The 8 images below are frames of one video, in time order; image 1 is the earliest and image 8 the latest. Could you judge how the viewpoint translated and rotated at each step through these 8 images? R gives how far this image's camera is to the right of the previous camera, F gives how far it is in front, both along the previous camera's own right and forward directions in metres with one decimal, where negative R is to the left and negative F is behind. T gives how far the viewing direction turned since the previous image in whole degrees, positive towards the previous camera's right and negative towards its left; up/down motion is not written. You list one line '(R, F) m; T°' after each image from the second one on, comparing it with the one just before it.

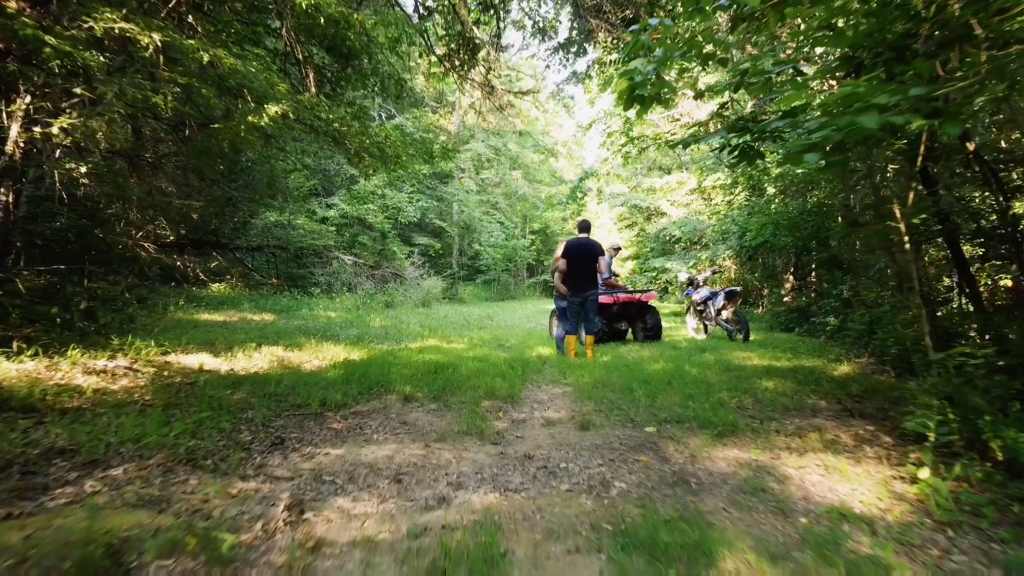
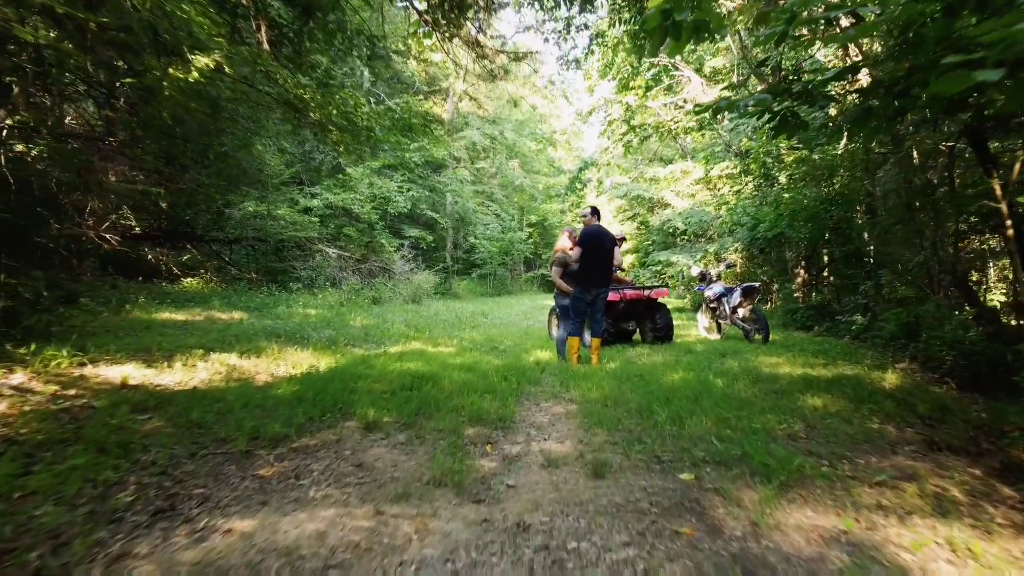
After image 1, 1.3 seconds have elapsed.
(0.0, +0.8) m; 0°
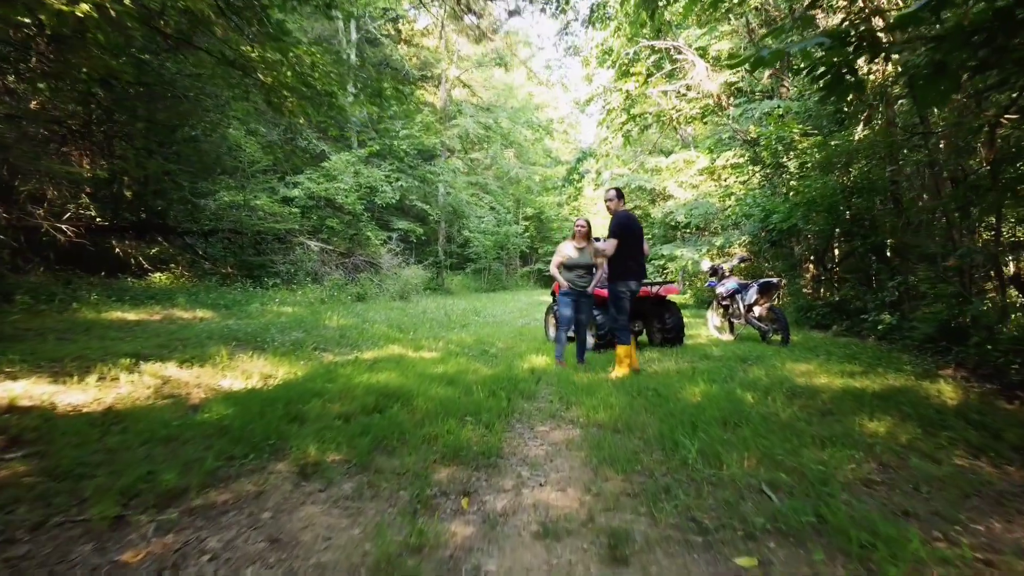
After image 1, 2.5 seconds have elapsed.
(0.0, +0.7) m; 0°
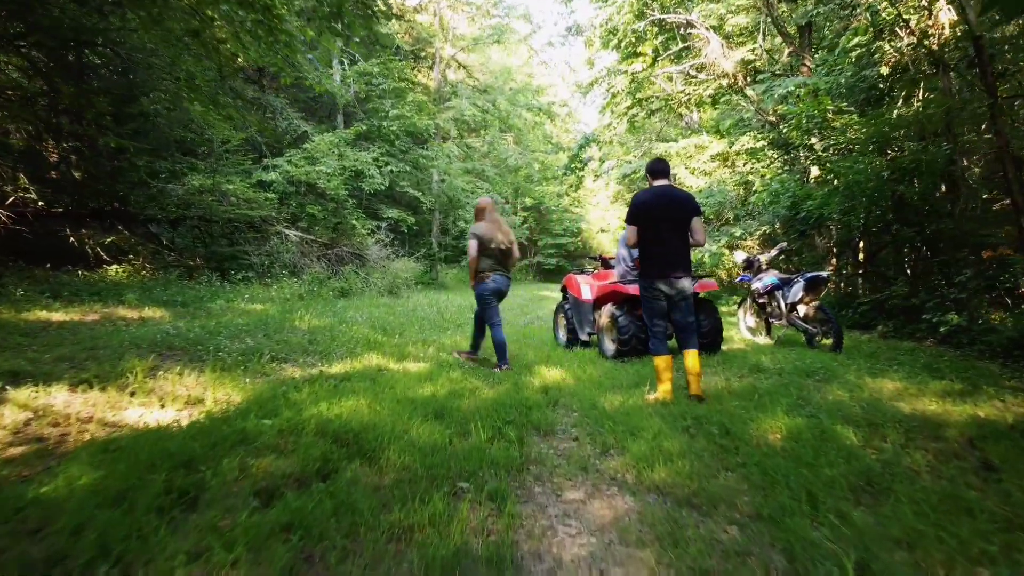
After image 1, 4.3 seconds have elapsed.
(-0.1, +1.0) m; 0°
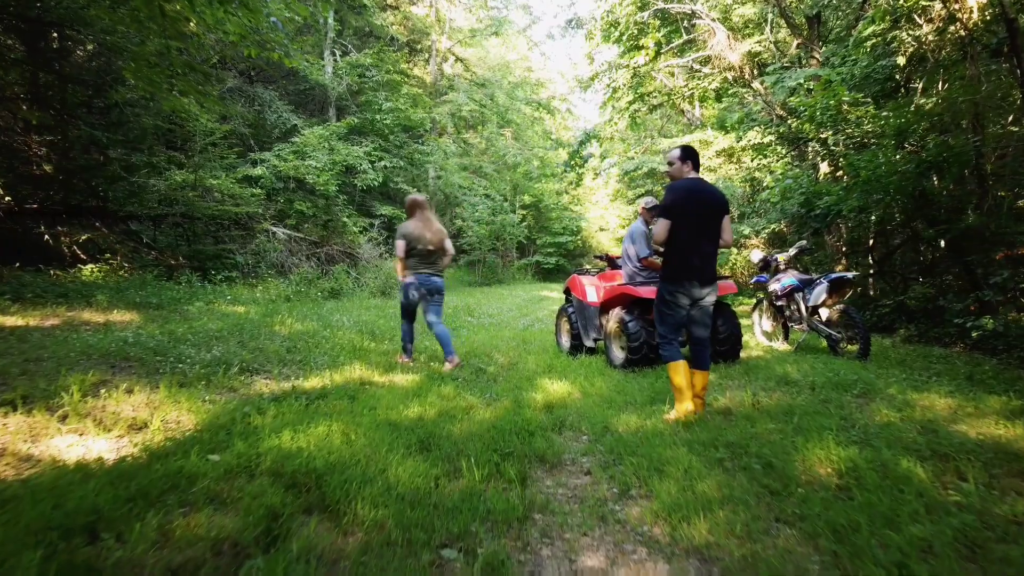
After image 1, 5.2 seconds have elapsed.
(0.0, +0.4) m; 0°
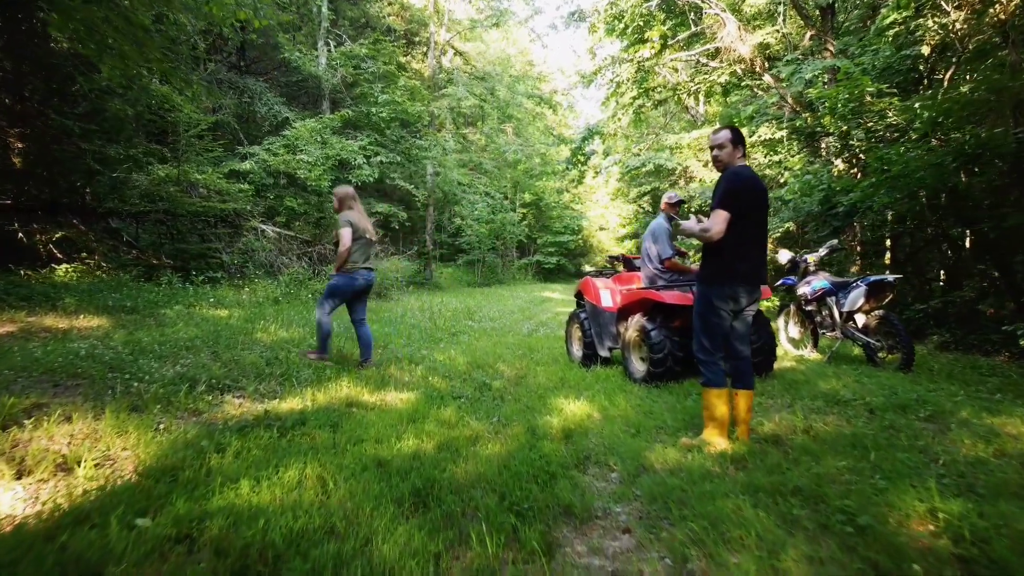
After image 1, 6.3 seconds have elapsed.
(-0.1, +0.5) m; 0°
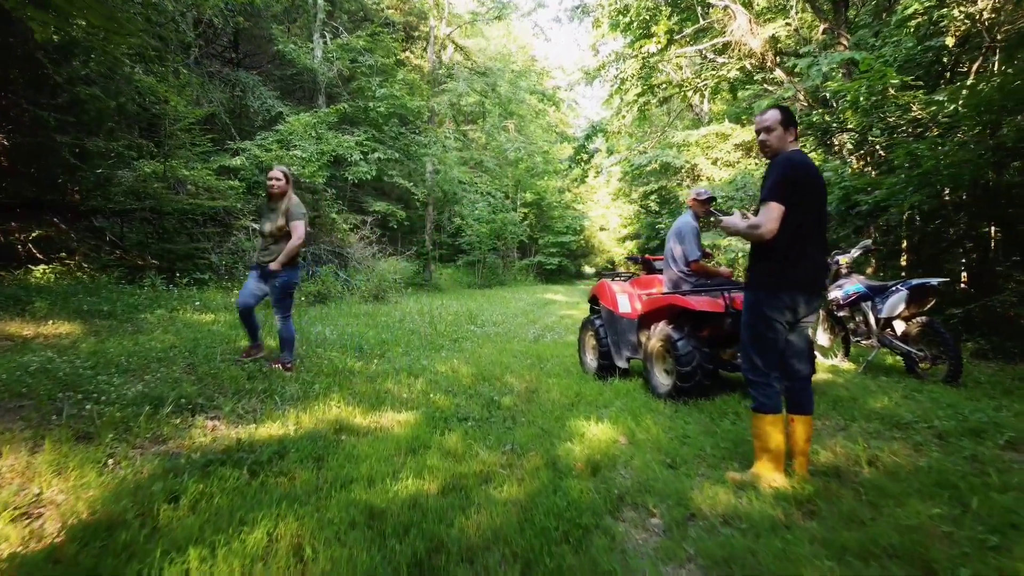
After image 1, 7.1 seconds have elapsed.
(-0.1, +0.4) m; 0°
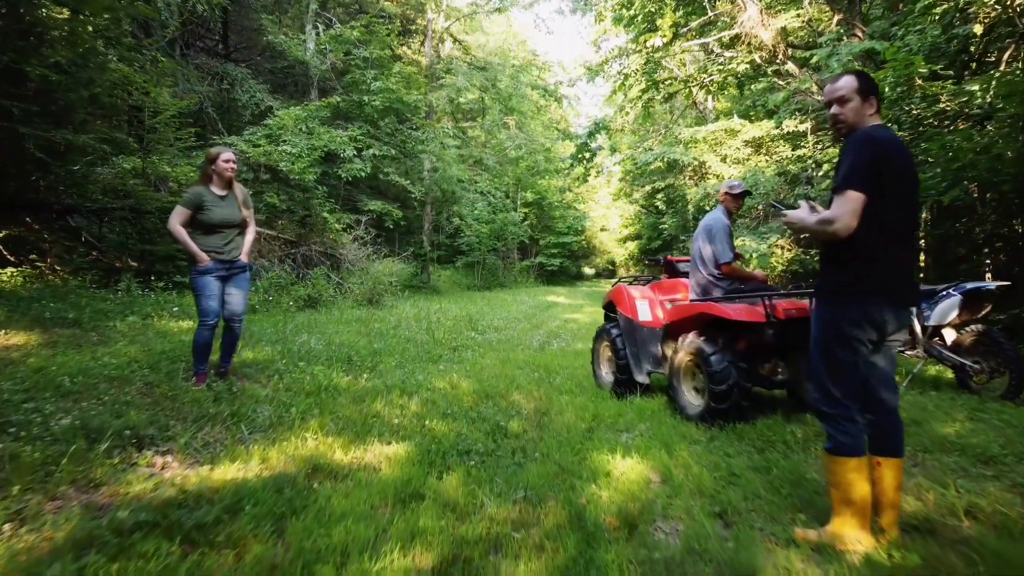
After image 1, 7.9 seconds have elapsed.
(0.0, +0.5) m; 0°
